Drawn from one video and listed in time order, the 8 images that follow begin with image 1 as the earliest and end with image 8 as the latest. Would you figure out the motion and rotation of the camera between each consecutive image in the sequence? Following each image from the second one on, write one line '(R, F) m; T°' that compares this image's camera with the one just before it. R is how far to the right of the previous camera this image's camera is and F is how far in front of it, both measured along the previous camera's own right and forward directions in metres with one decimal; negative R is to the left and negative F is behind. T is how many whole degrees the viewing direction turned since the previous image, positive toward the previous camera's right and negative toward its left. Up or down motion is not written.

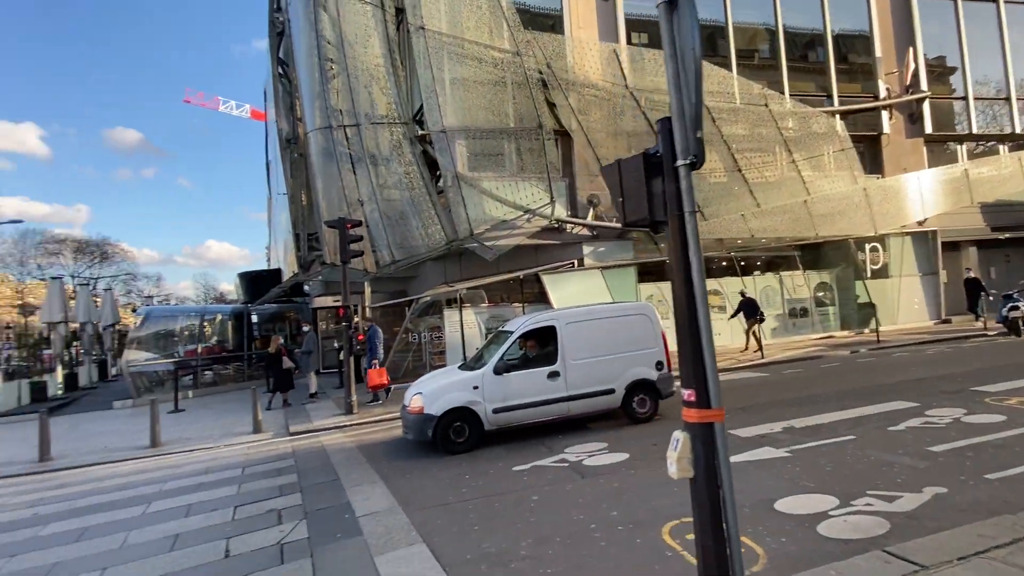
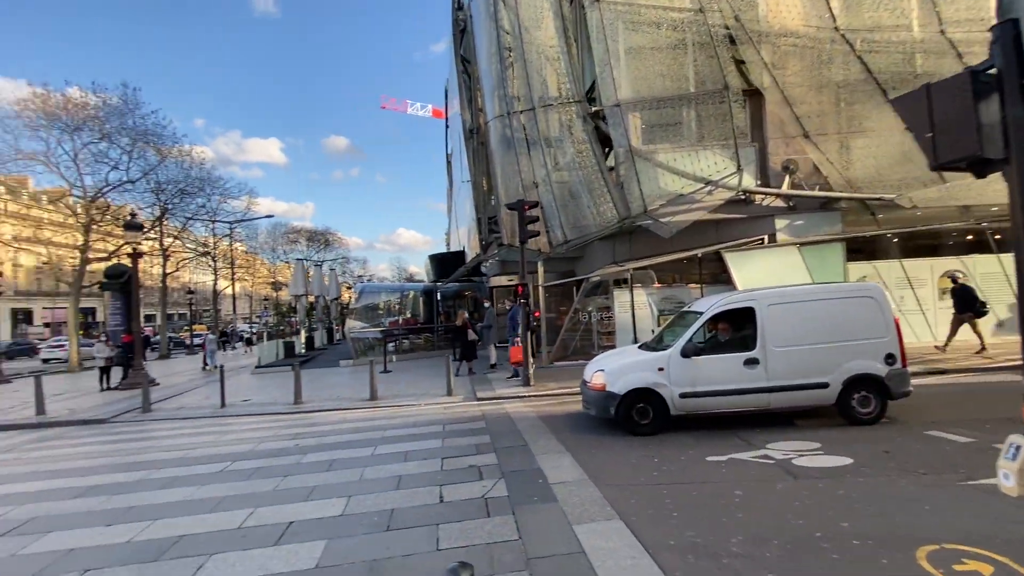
(-0.3, +0.1) m; -19°
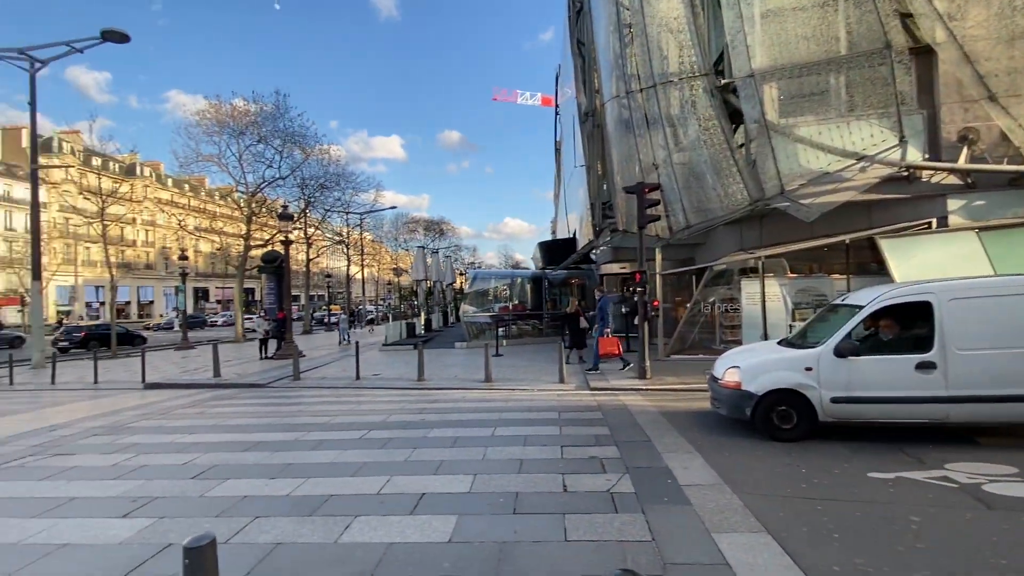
(-0.2, +0.1) m; -13°
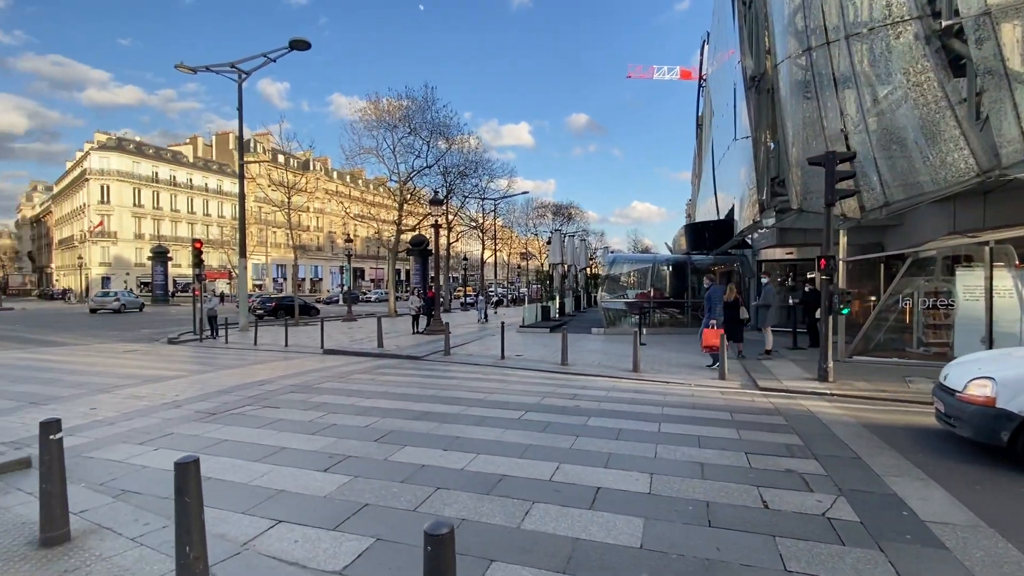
(-0.6, +0.3) m; -15°
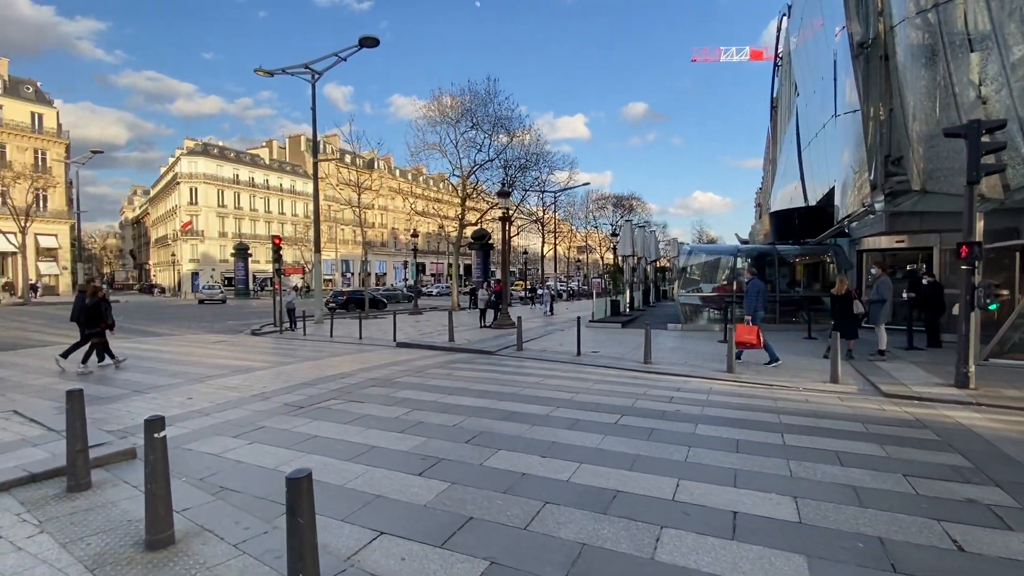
(-0.5, +0.5) m; -7°
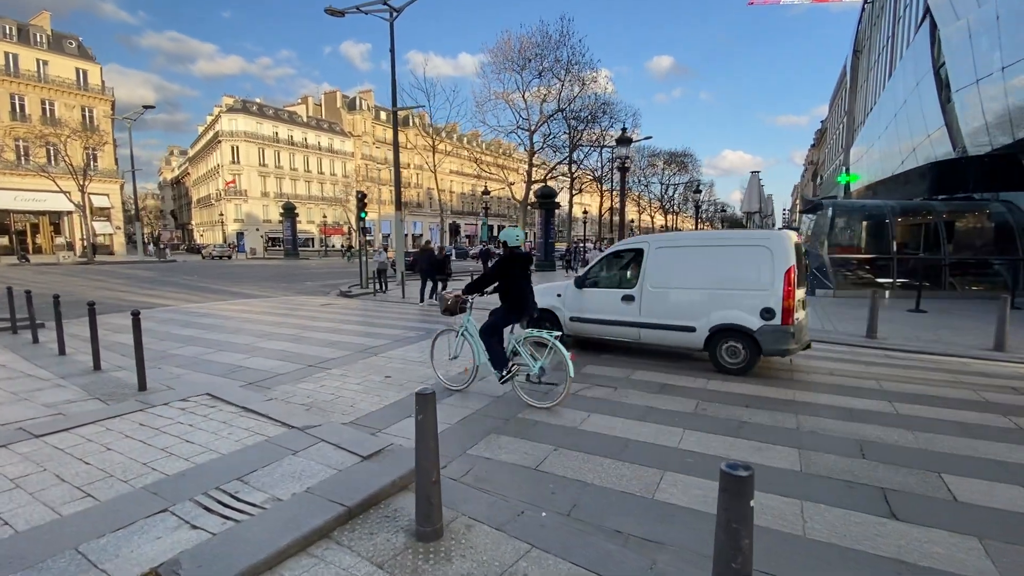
(-3.2, +1.5) m; -3°
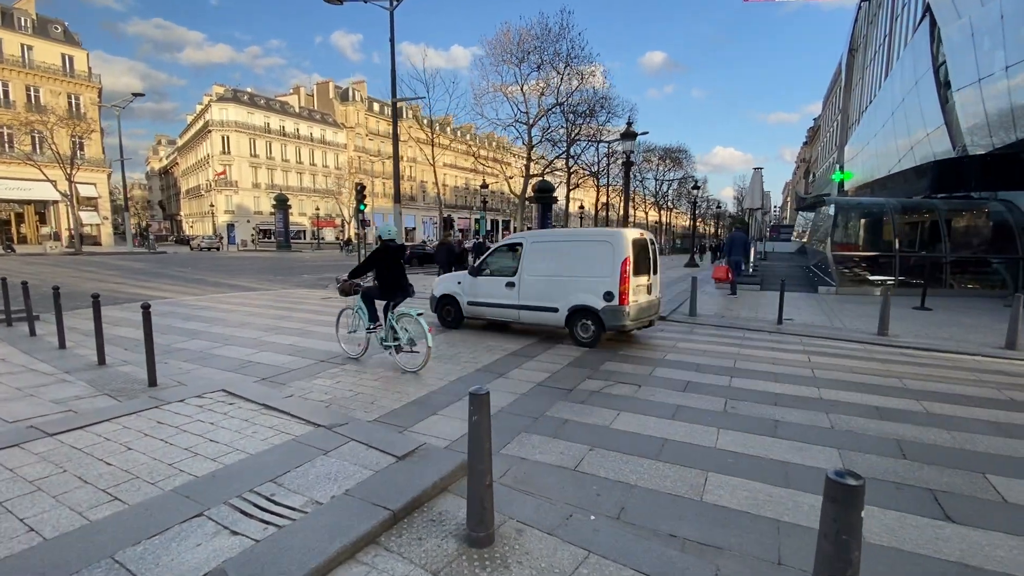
(-0.4, +0.1) m; +1°
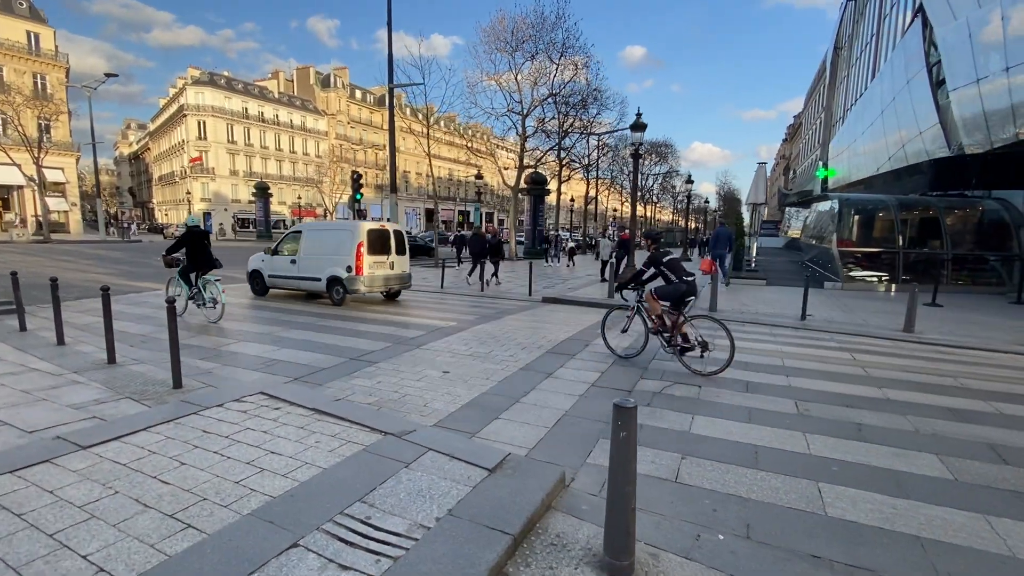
(-0.8, +0.3) m; +2°
